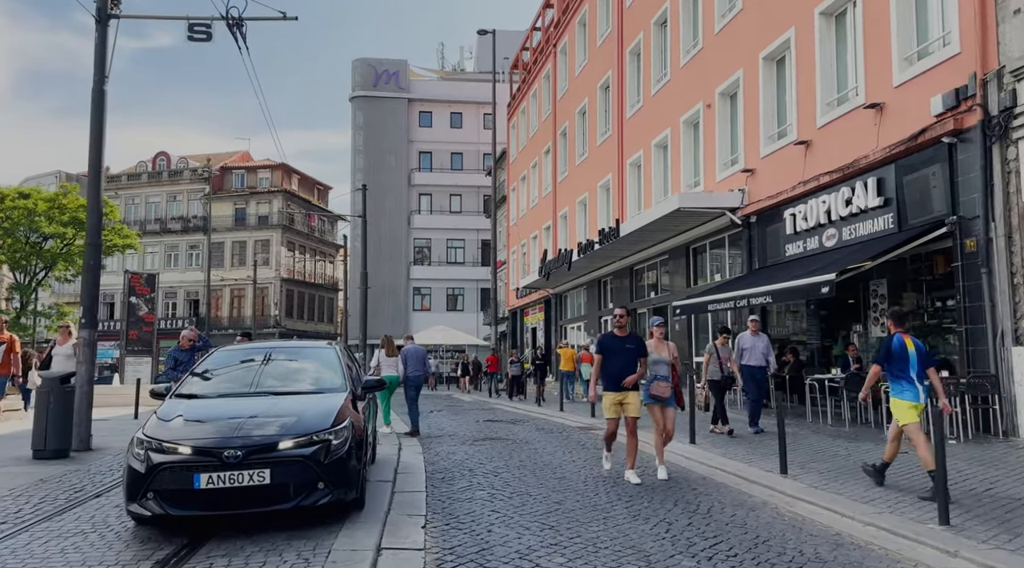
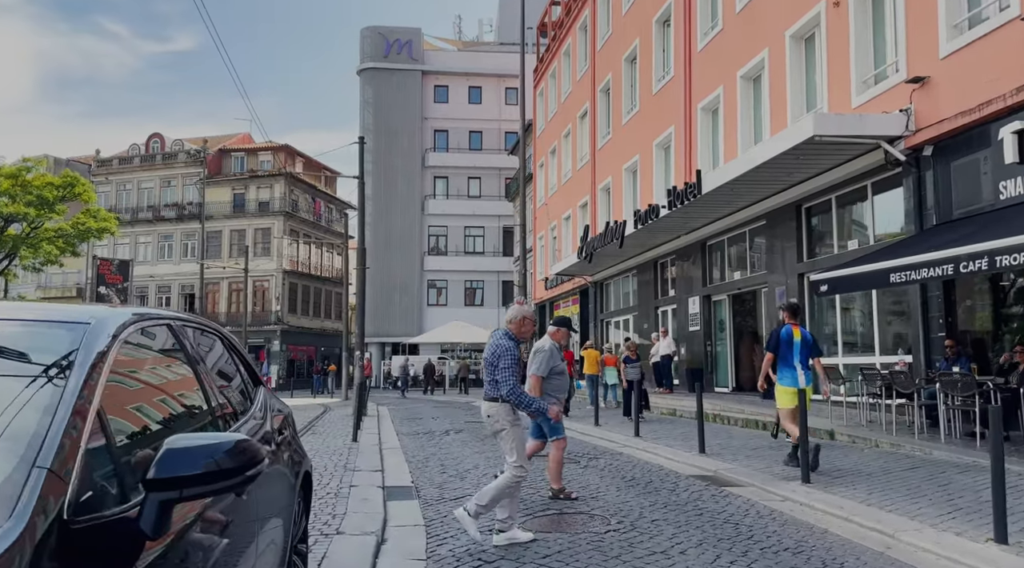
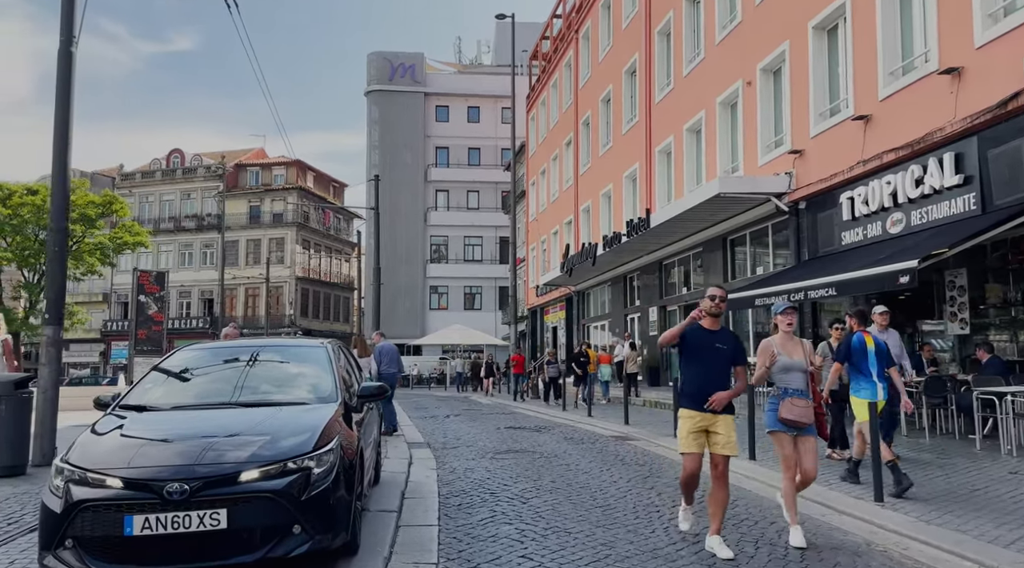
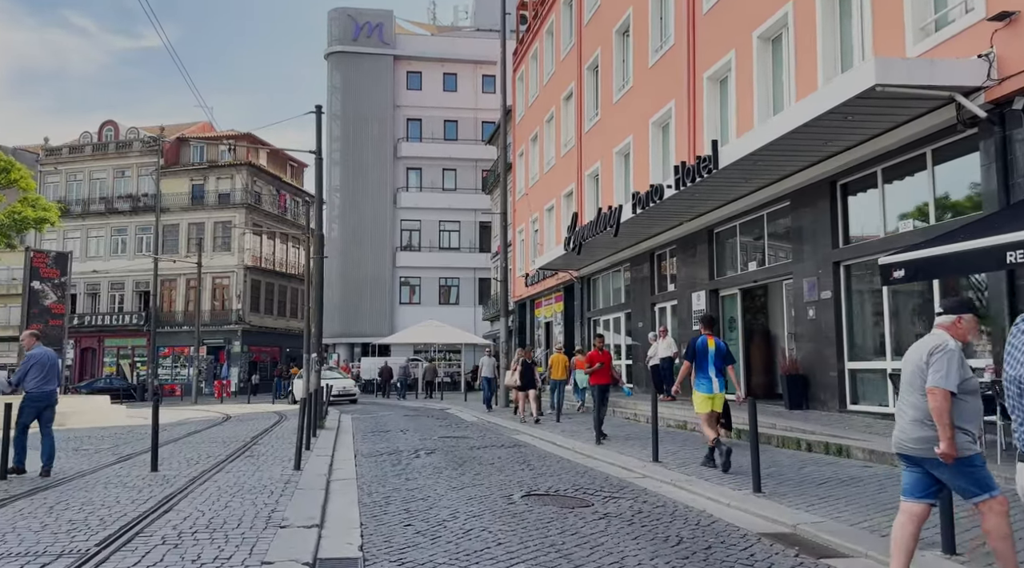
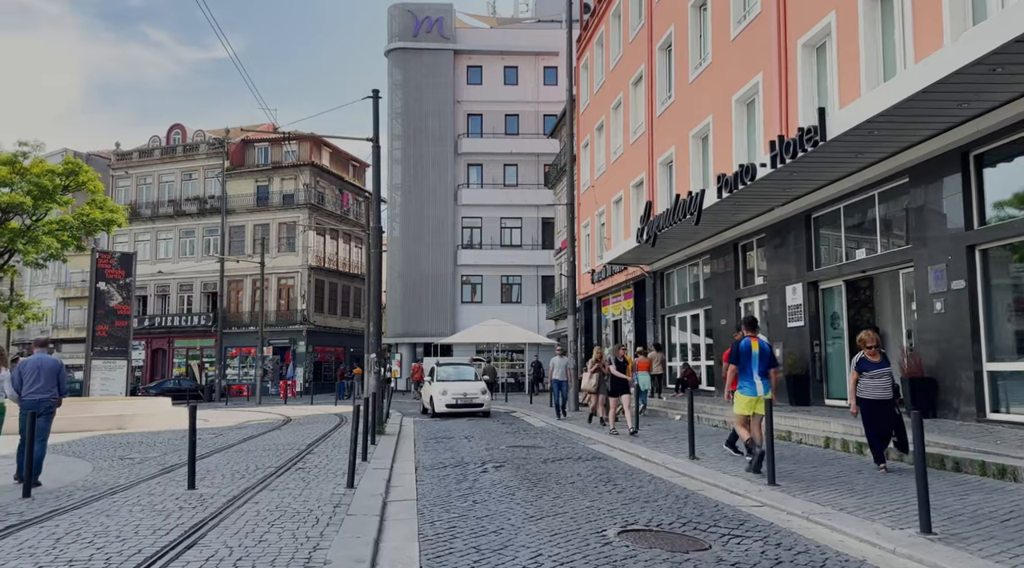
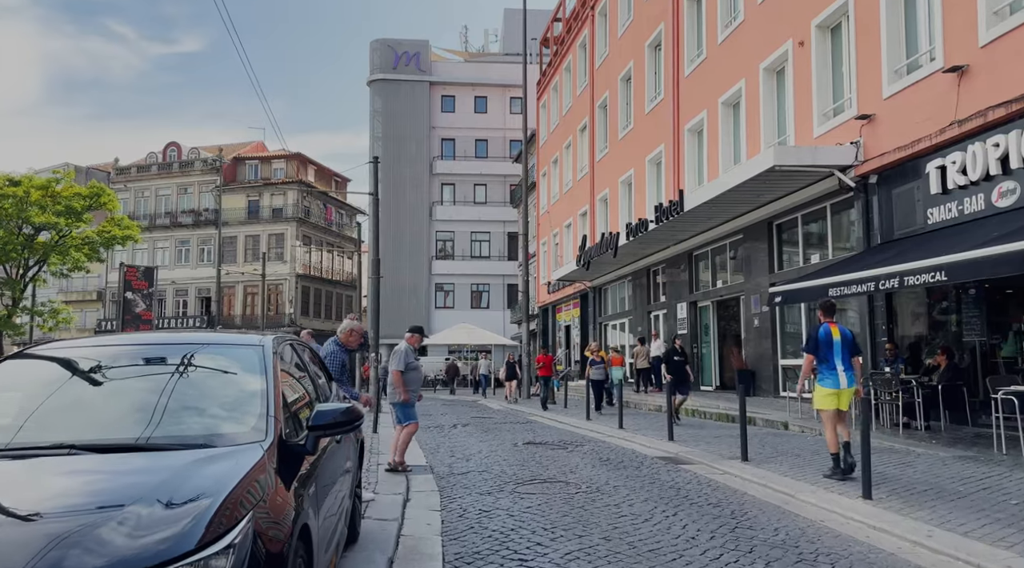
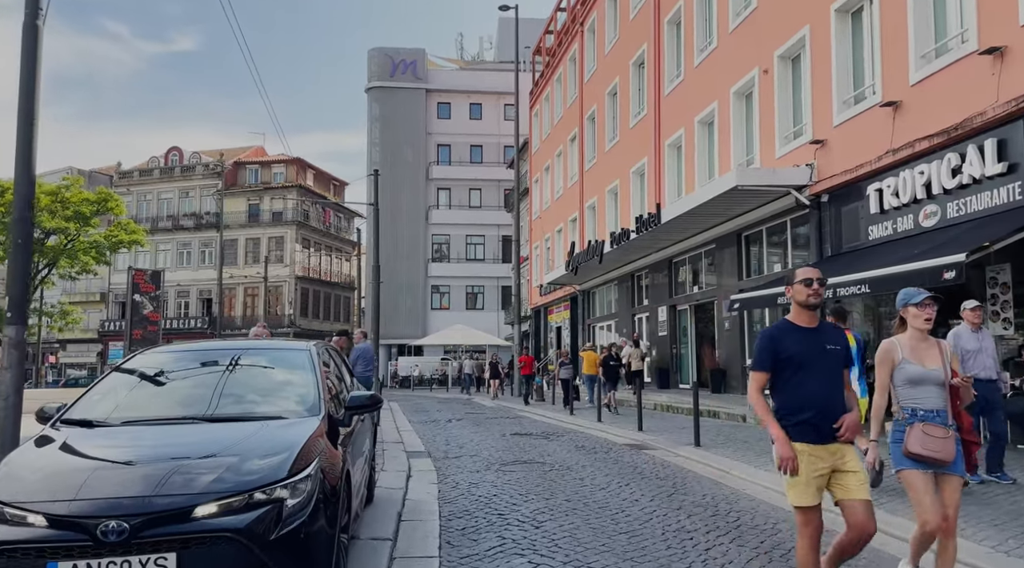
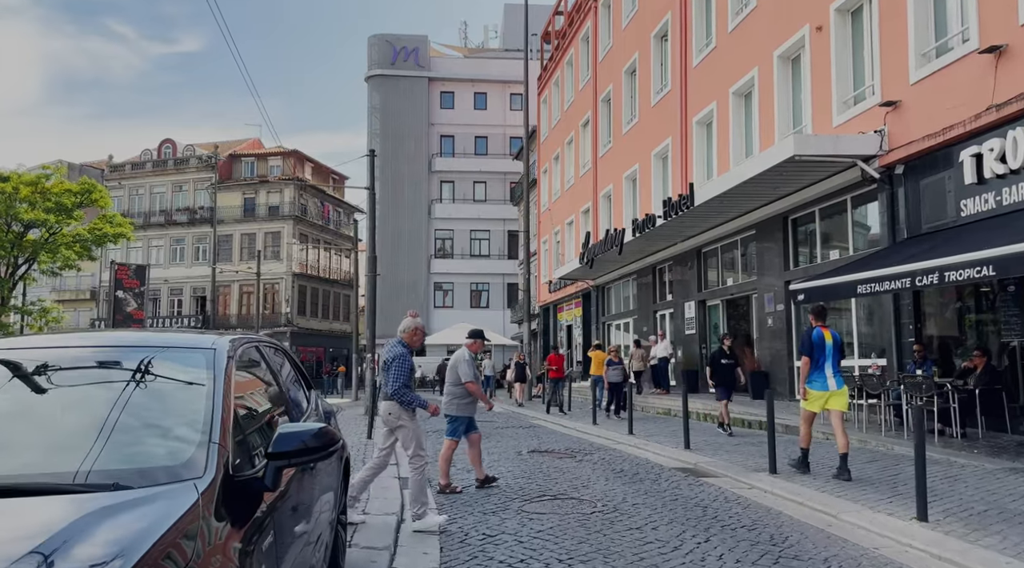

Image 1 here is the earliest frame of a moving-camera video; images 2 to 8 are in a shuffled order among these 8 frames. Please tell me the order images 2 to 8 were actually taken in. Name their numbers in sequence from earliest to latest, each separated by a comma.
3, 7, 6, 8, 2, 4, 5
